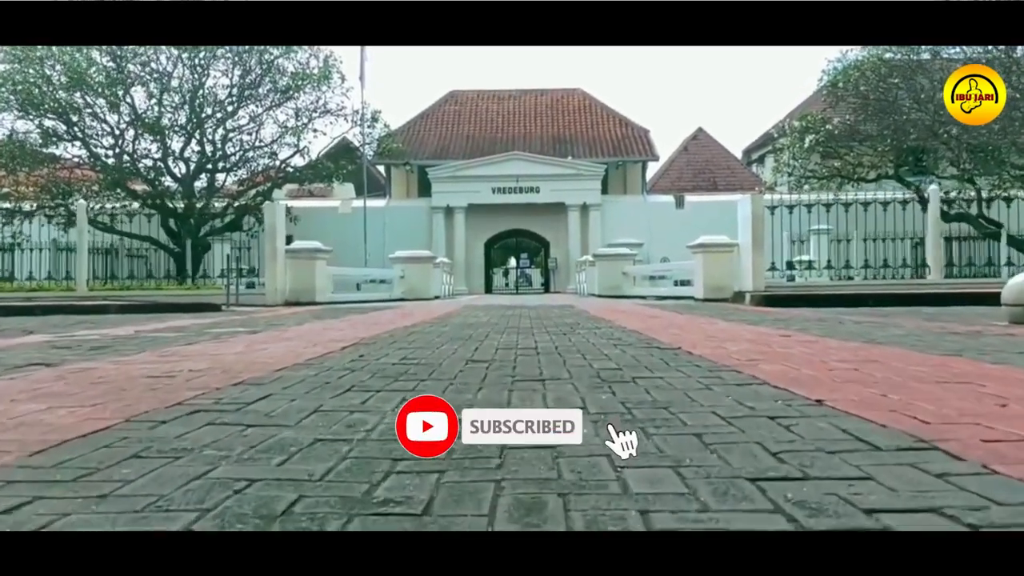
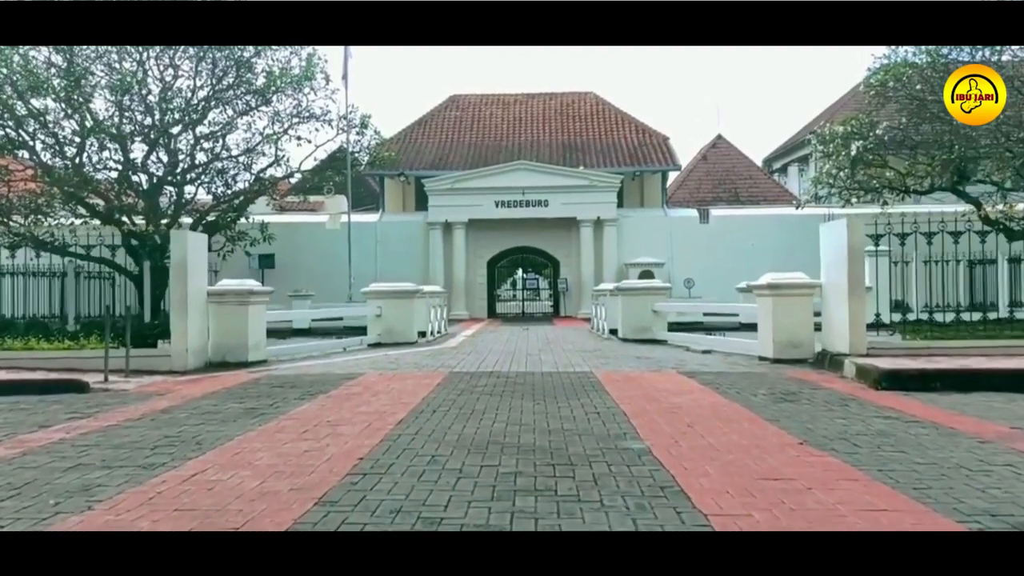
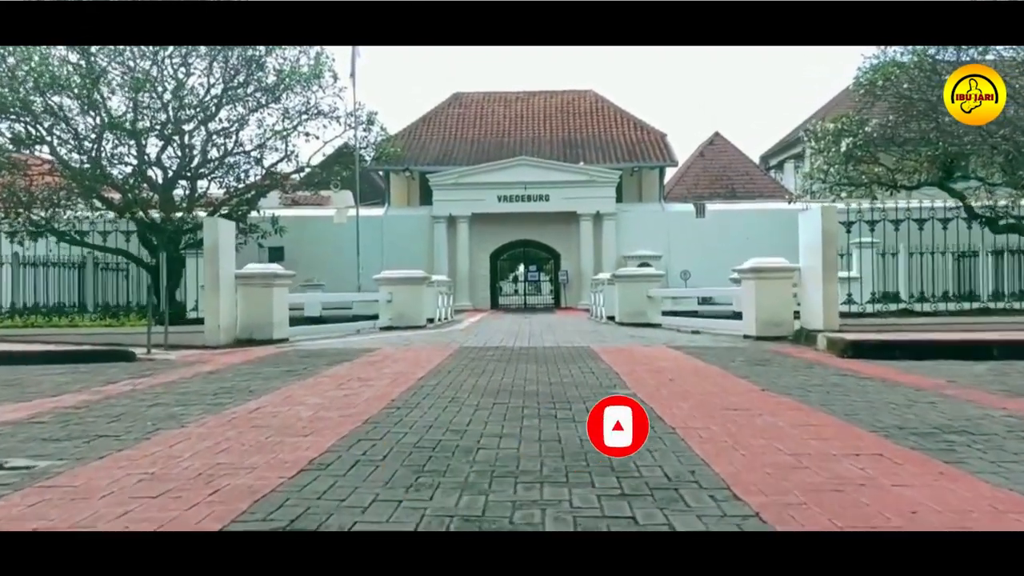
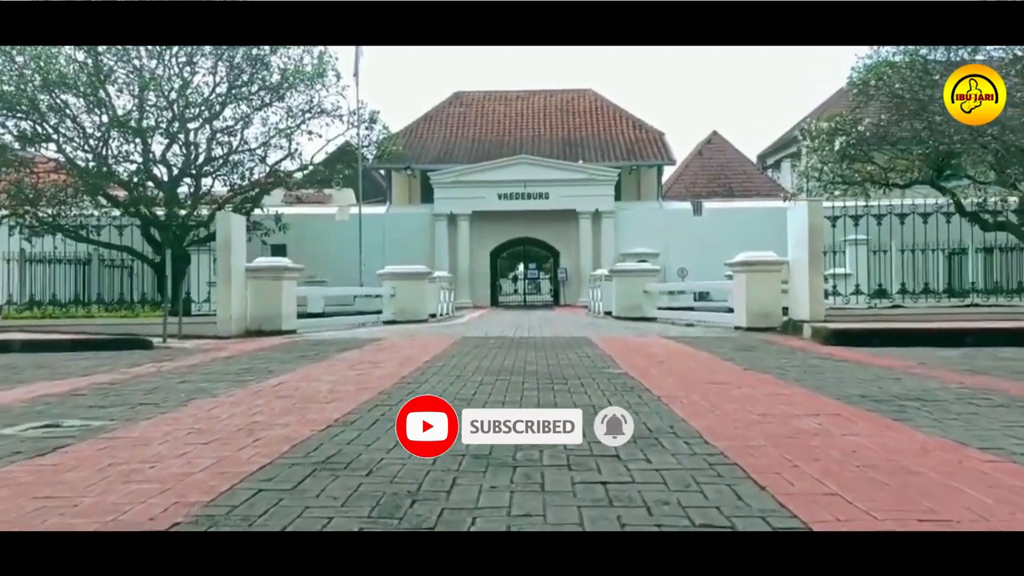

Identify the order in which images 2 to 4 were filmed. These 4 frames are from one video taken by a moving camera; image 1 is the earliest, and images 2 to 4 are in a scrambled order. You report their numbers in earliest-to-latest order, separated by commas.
4, 3, 2
